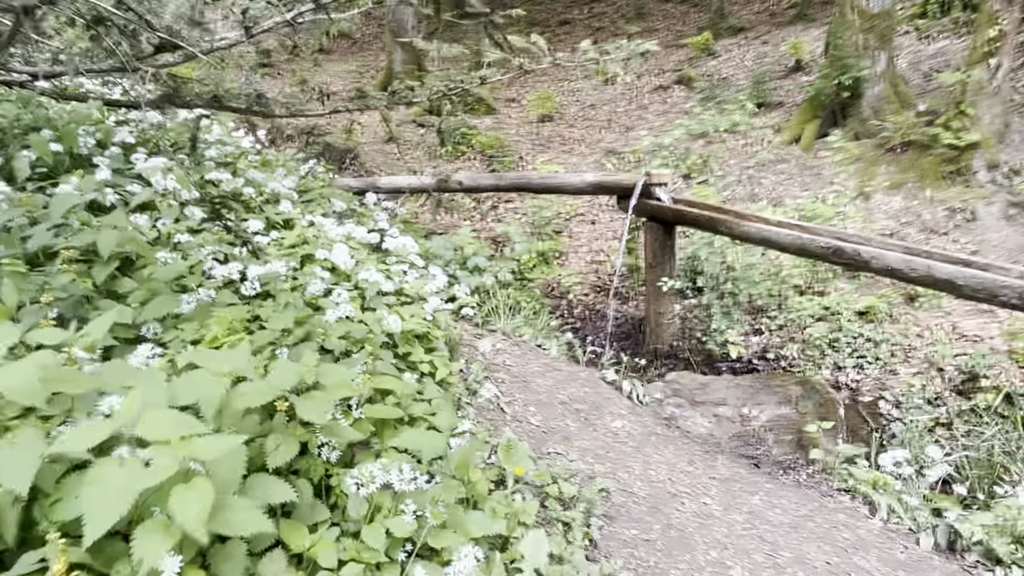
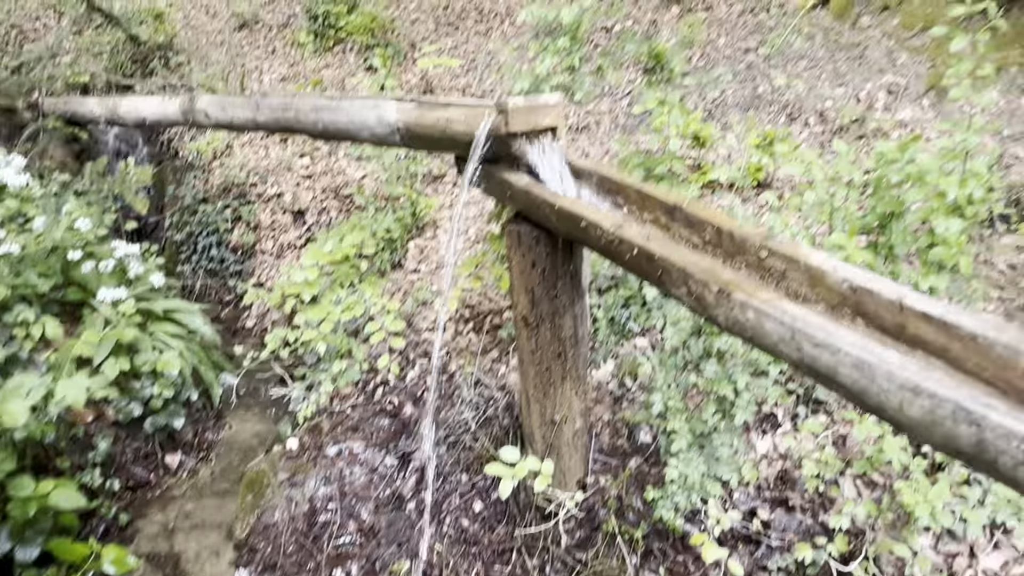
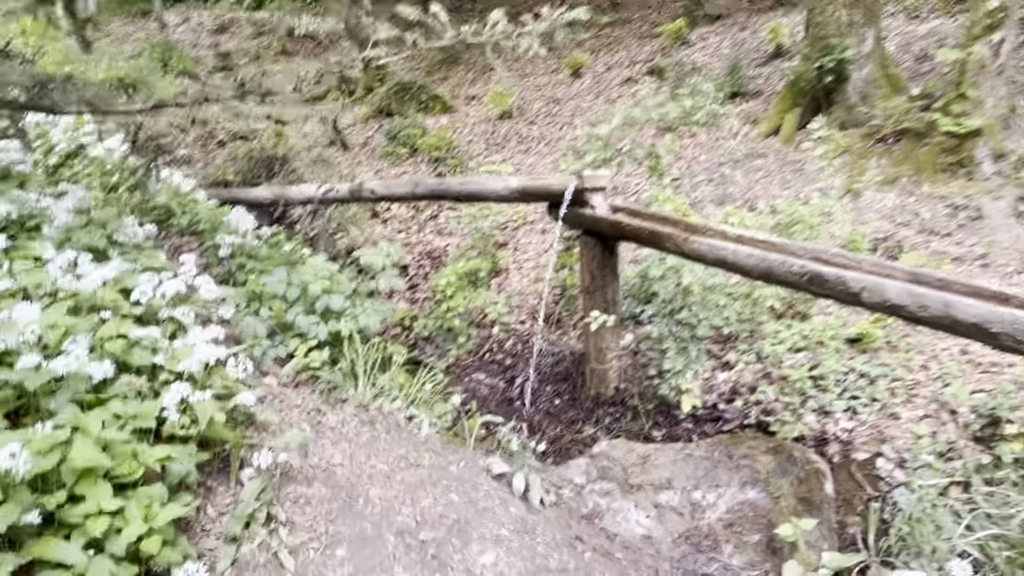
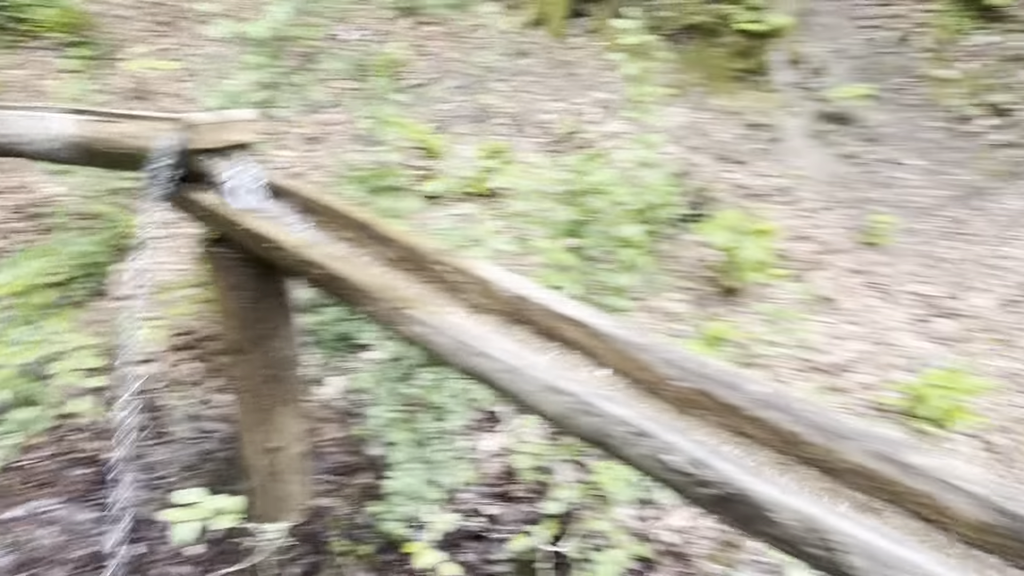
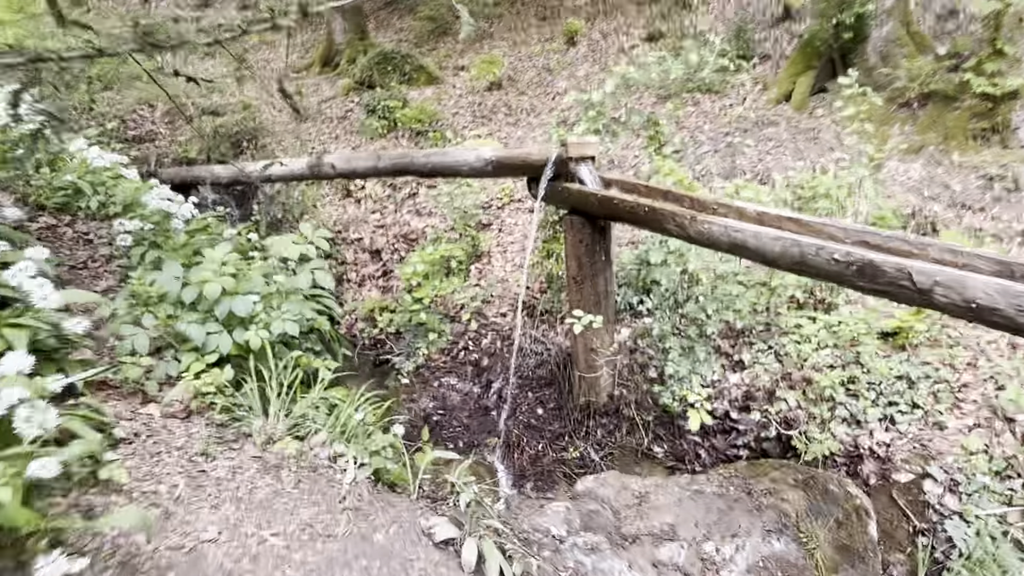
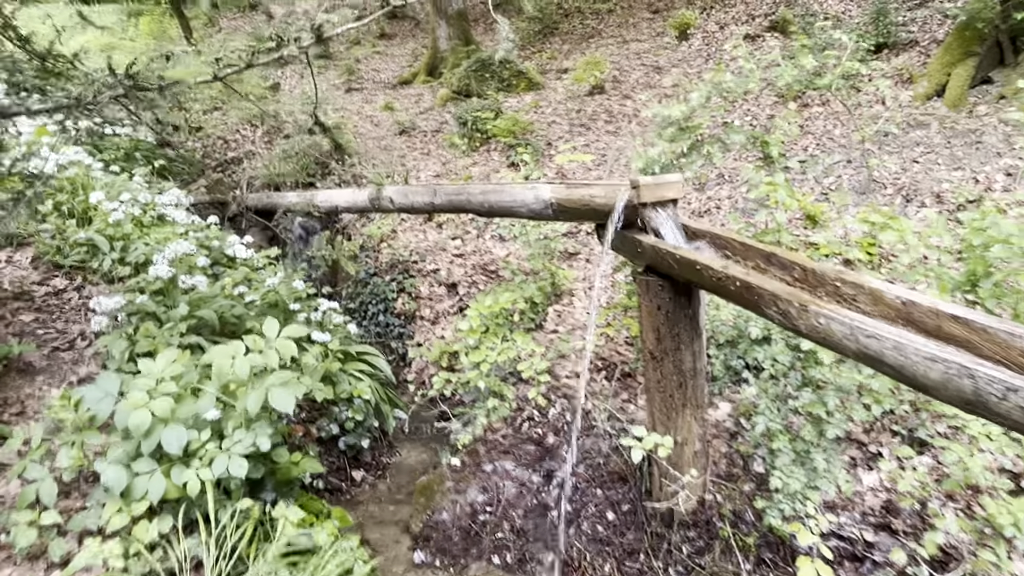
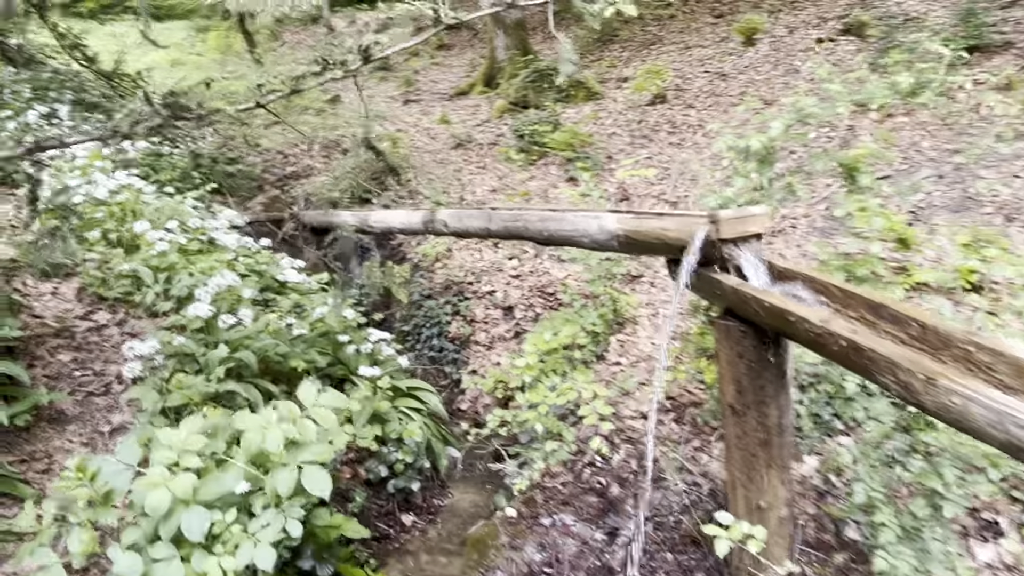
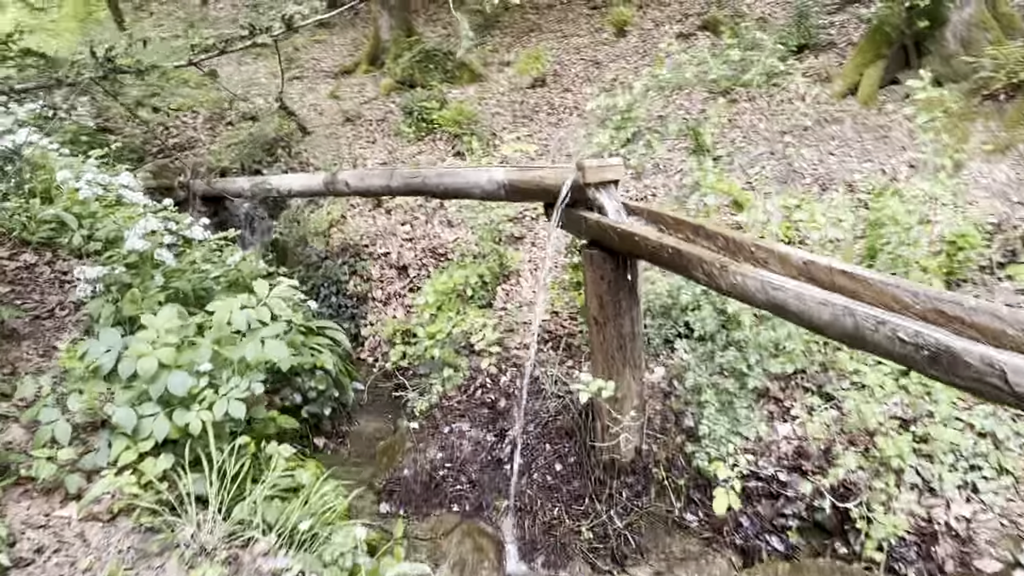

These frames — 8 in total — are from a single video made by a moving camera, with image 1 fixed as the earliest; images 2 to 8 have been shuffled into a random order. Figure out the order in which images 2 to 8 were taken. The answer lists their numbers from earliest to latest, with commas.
3, 5, 8, 6, 7, 2, 4
